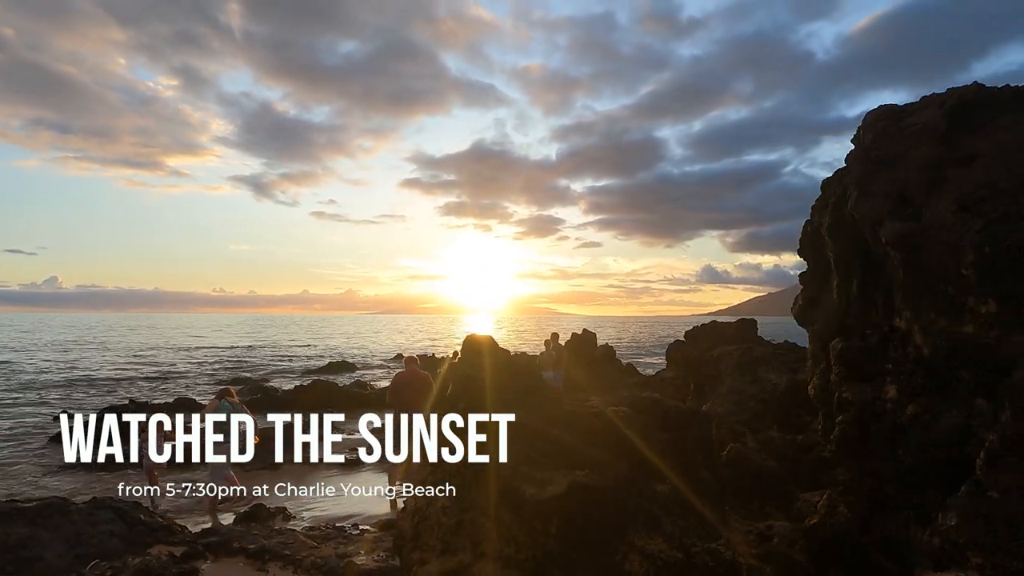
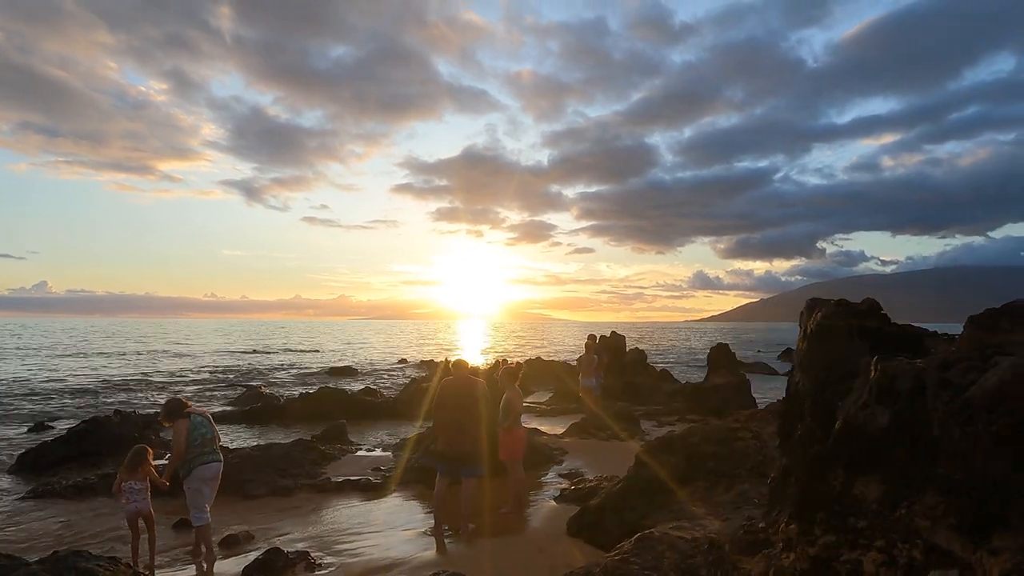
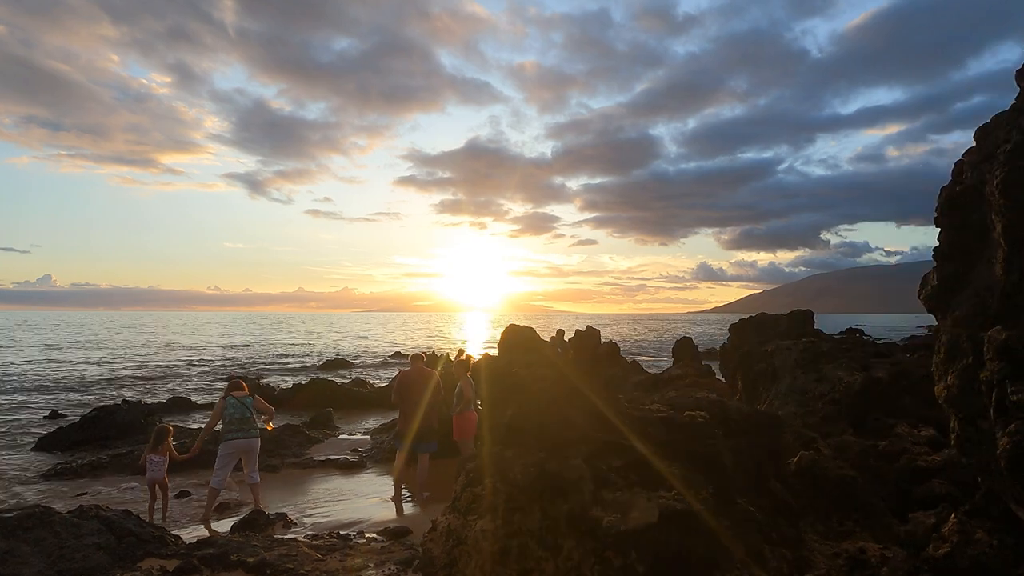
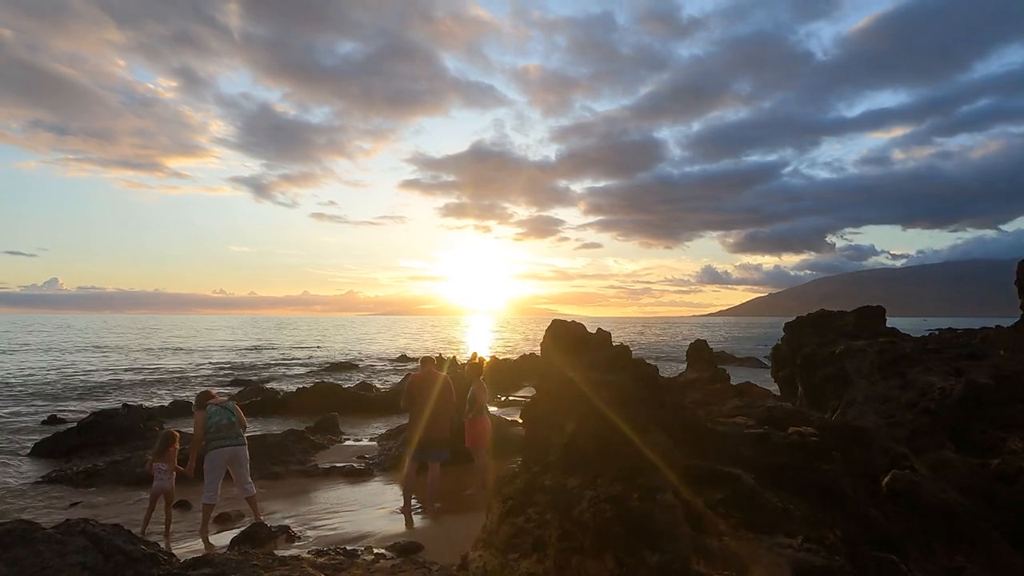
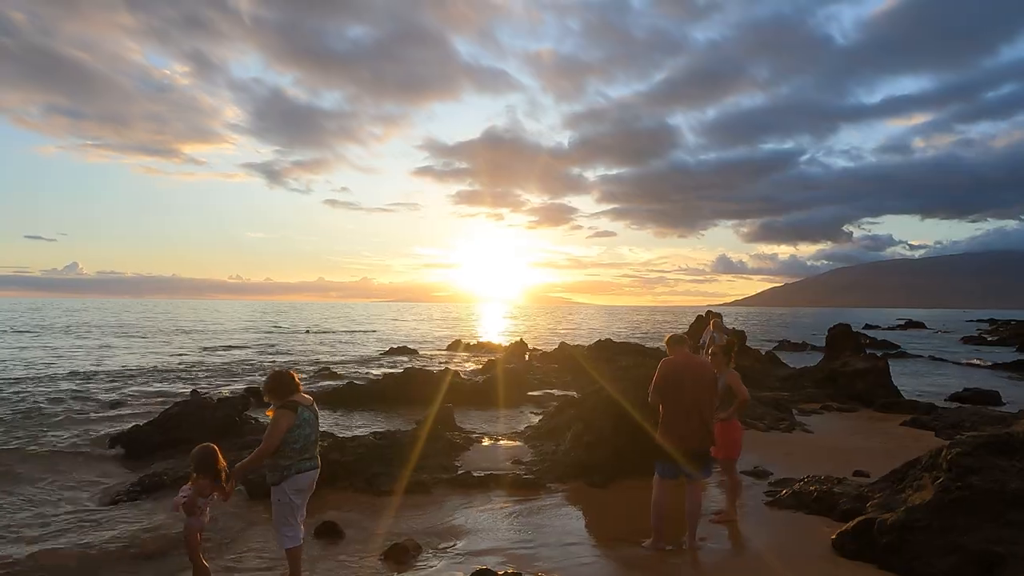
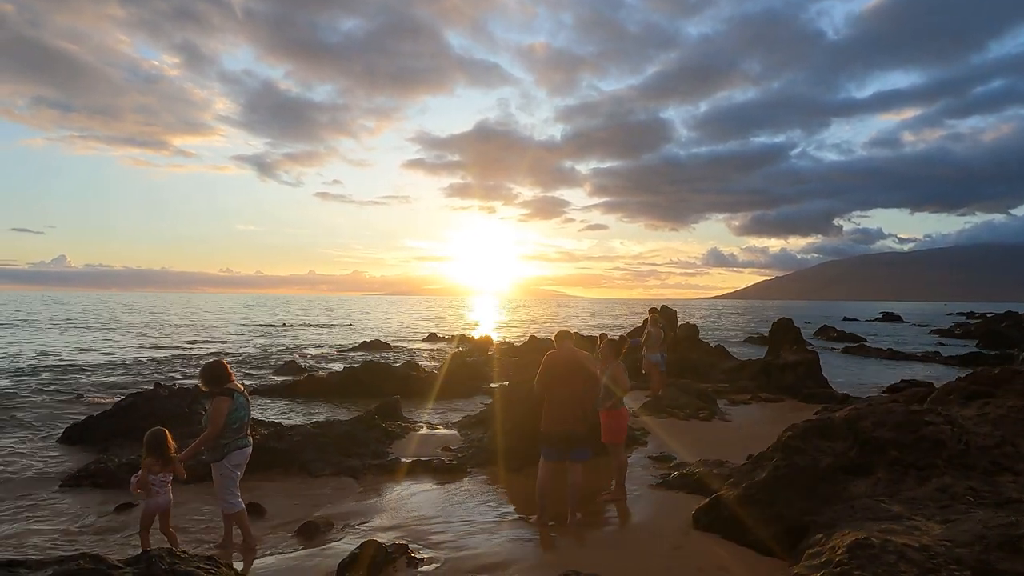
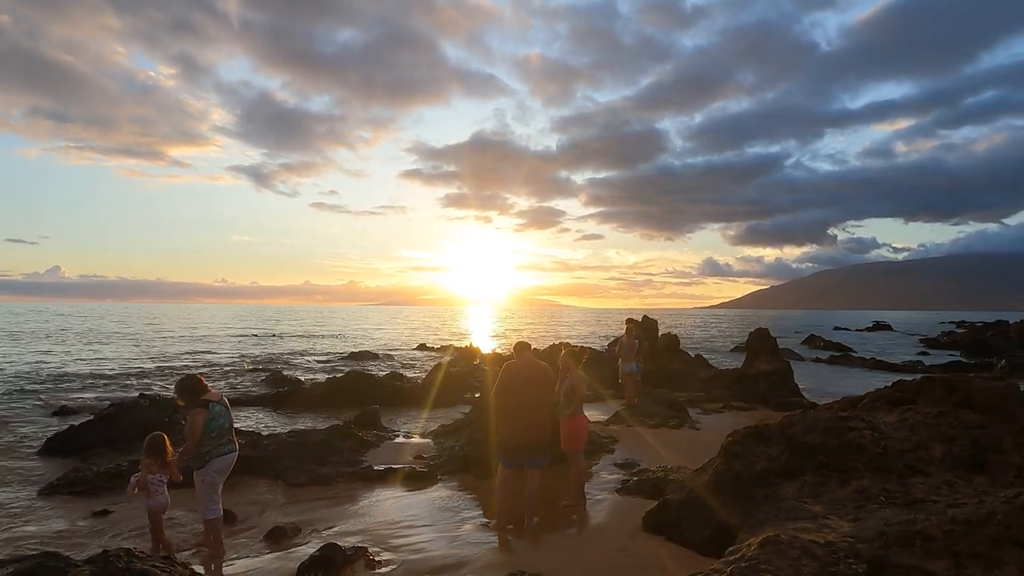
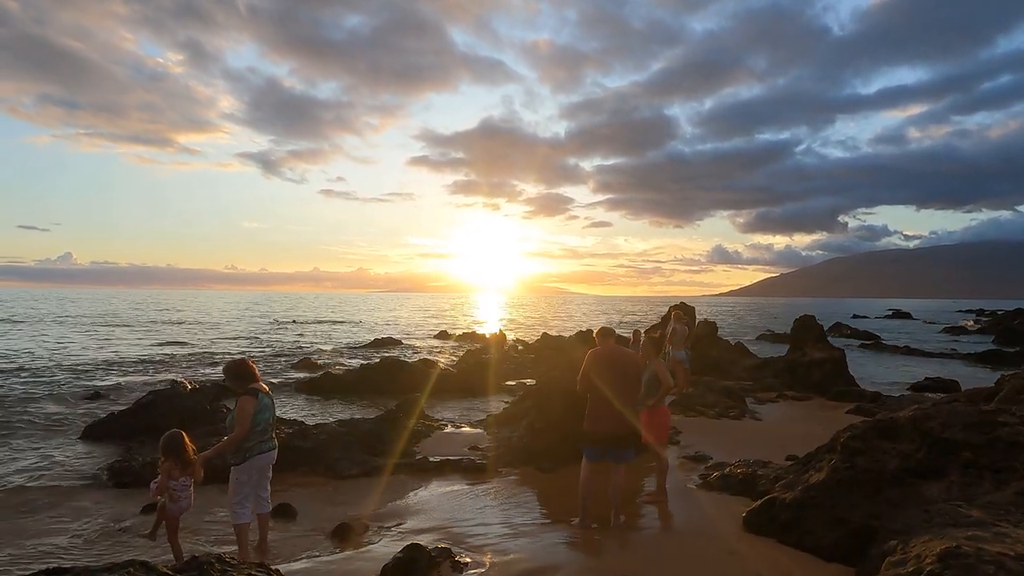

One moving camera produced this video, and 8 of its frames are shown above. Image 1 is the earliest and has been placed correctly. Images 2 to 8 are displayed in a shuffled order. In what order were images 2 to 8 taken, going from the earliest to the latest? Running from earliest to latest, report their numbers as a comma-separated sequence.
3, 4, 2, 7, 6, 8, 5
